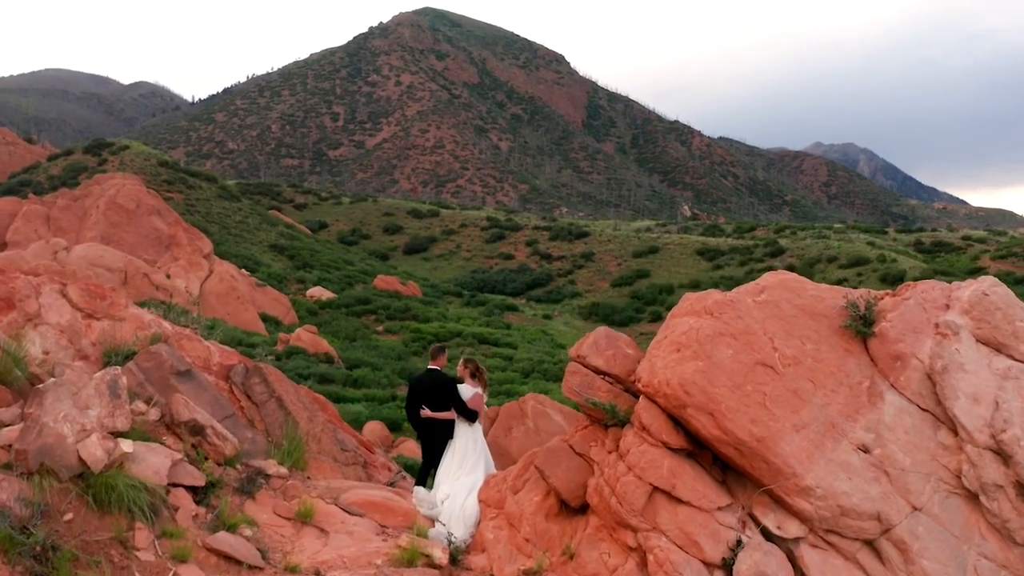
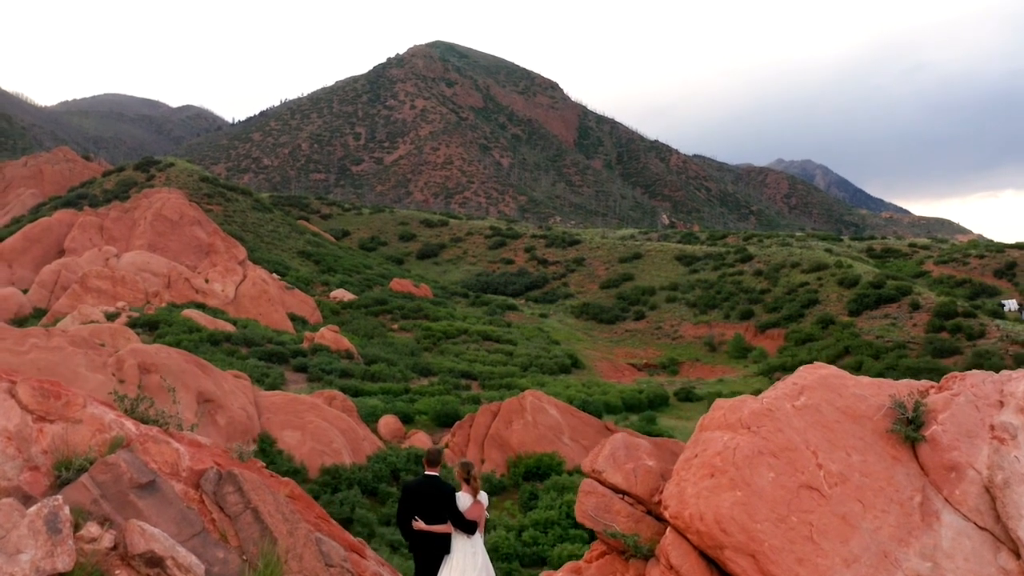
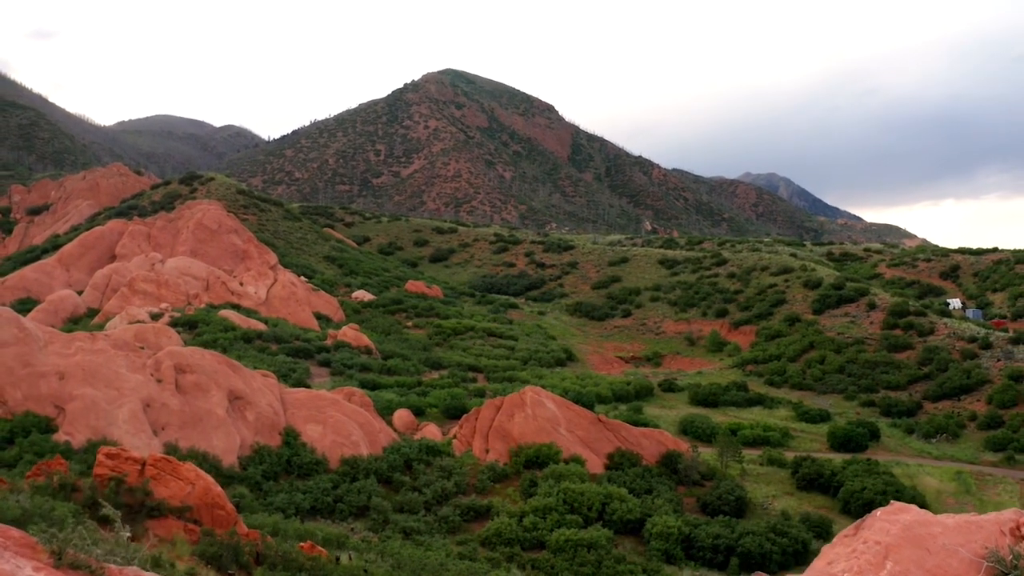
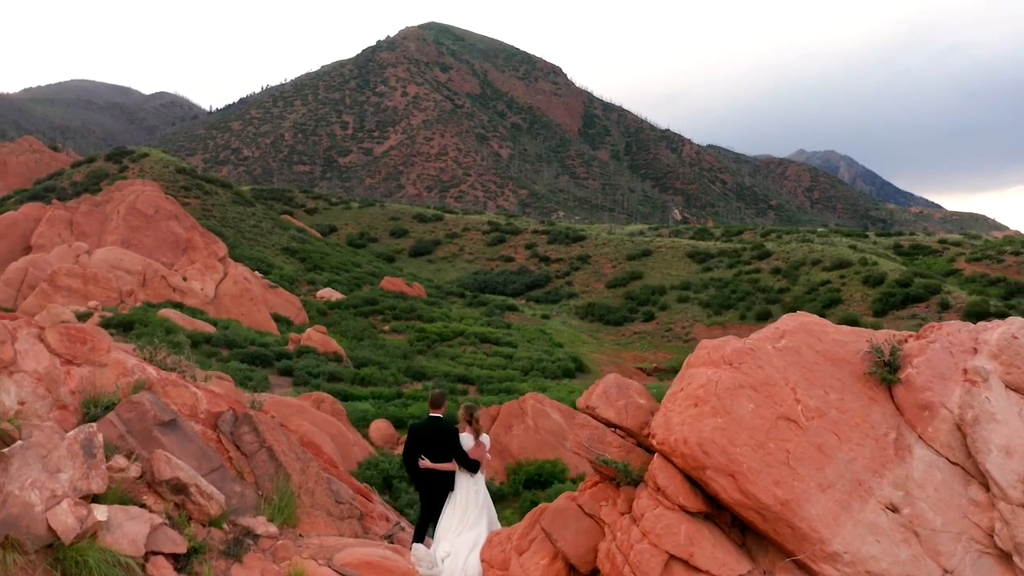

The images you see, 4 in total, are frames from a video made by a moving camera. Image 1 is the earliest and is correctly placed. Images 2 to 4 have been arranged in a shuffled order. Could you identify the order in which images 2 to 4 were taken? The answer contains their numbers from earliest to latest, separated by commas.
4, 2, 3
